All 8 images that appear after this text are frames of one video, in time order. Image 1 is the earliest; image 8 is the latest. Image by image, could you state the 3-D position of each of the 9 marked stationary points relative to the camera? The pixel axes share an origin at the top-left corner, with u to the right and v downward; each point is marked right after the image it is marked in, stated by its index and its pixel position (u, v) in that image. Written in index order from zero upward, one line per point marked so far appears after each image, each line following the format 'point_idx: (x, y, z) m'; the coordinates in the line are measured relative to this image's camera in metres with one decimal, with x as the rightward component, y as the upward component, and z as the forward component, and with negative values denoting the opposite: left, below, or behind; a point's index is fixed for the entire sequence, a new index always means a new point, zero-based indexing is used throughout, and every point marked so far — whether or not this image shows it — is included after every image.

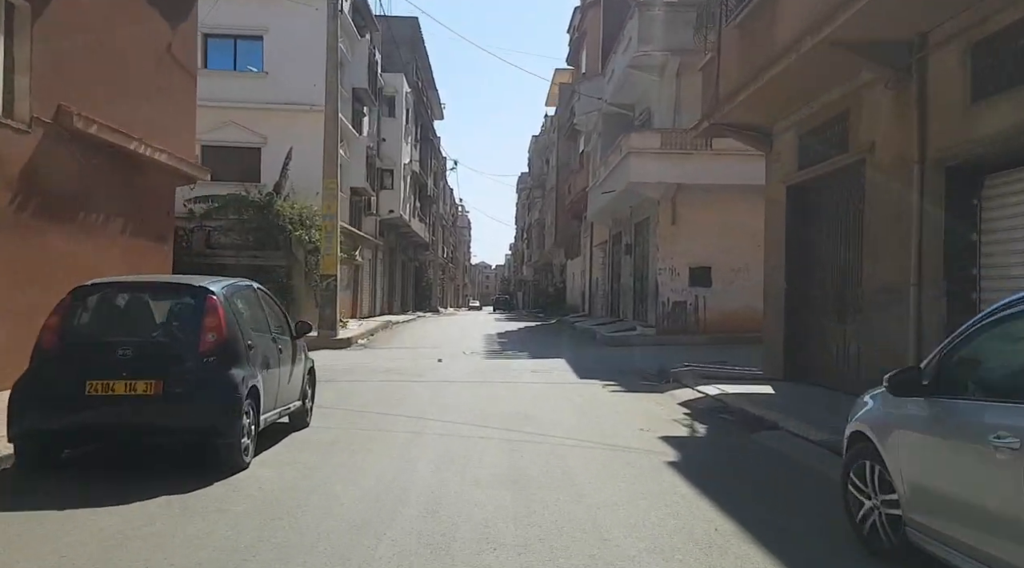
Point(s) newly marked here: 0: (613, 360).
0: (+2.3, -1.7, +17.4) m
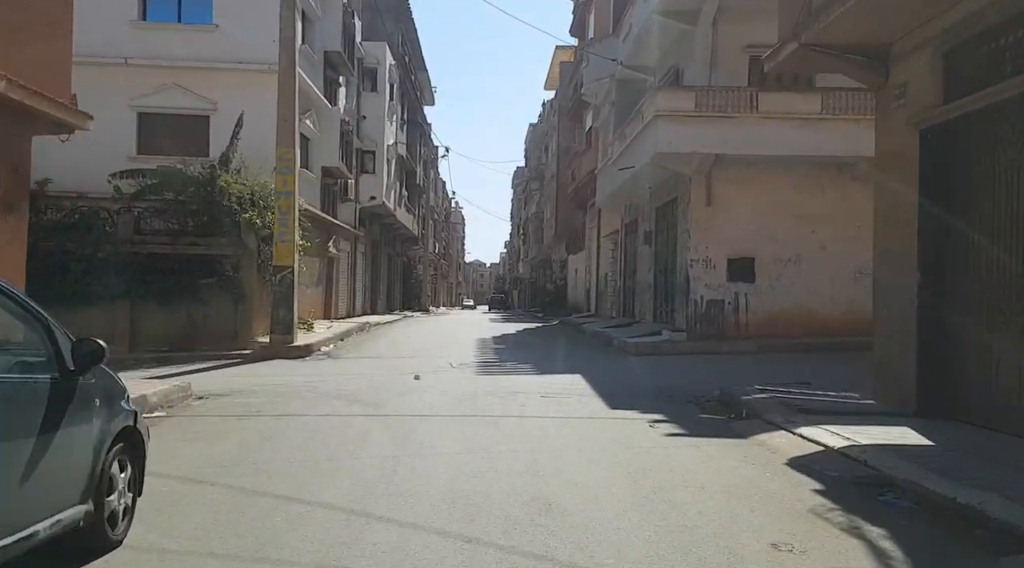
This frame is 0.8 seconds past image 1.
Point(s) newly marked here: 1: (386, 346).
0: (+2.3, -1.6, +13.6) m
1: (-3.1, -1.5, +18.2) m
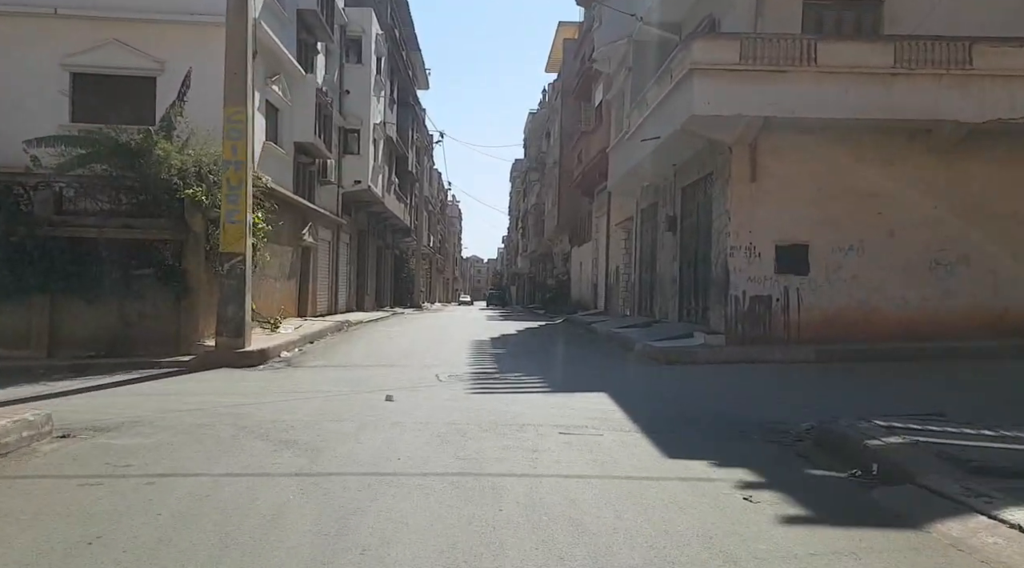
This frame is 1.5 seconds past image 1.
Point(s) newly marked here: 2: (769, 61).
0: (+2.3, -1.5, +10.5) m
1: (-3.0, -1.3, +15.2) m
2: (+4.6, +4.0, +13.5) m
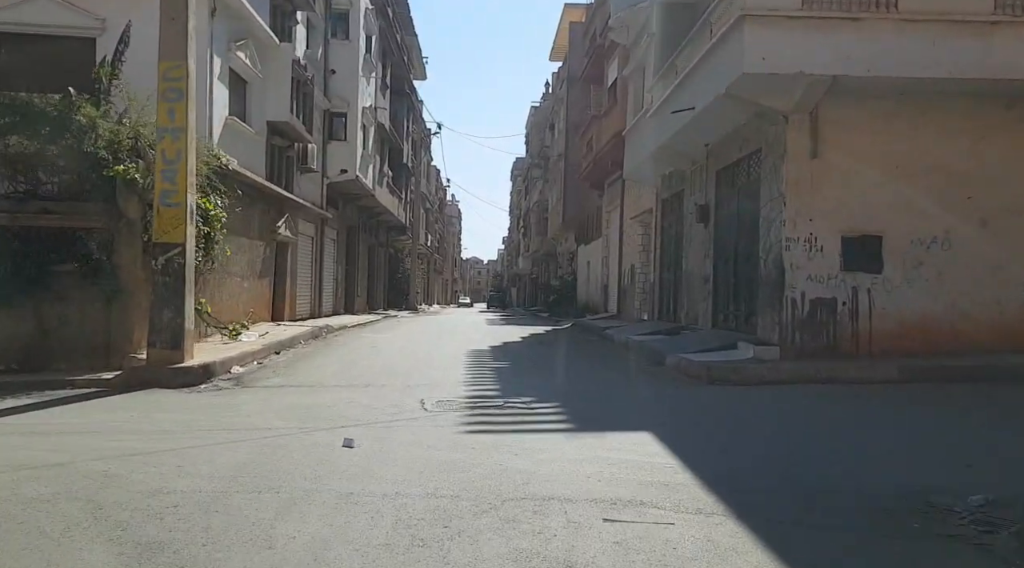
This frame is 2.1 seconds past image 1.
0: (+2.4, -1.5, +7.9) m
1: (-3.0, -1.3, +12.5) m
2: (+4.7, +4.0, +10.8) m
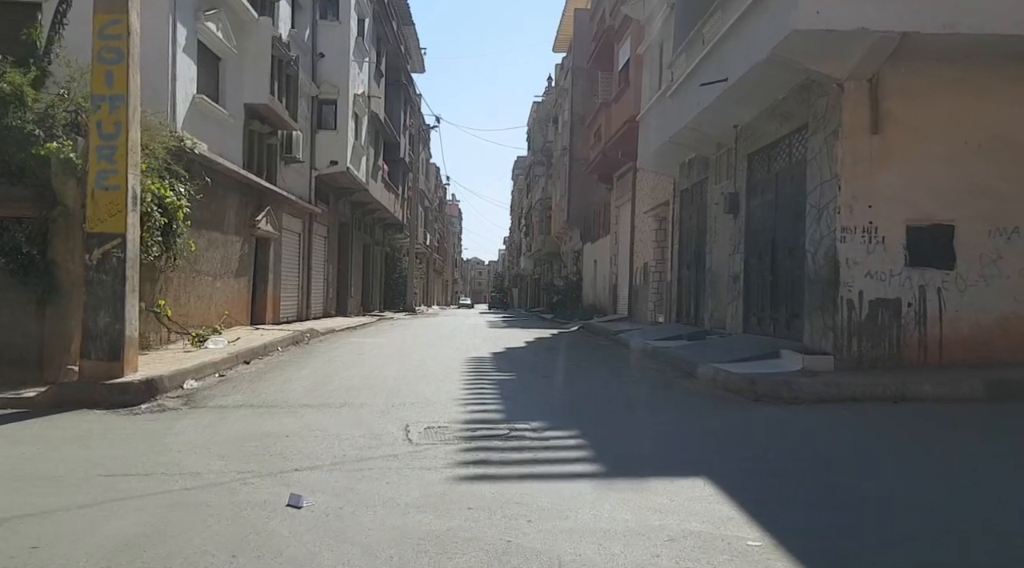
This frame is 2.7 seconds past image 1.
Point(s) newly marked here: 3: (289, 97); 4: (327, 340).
0: (+2.5, -1.4, +6.1) m
1: (-2.9, -1.3, +10.7) m
2: (+4.8, +4.0, +9.0) m
3: (-5.7, +4.8, +19.3) m
4: (-4.1, -1.2, +16.5) m
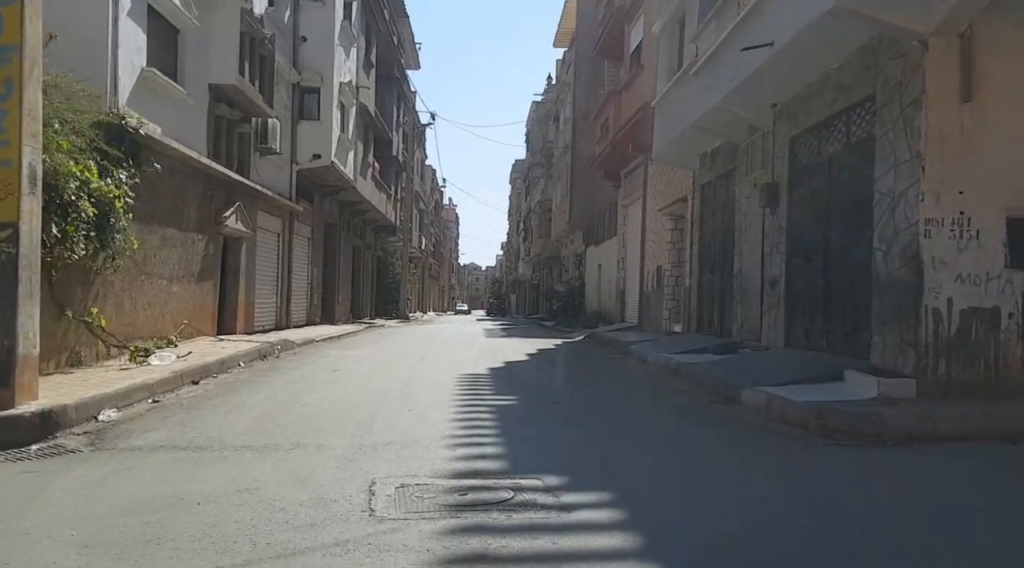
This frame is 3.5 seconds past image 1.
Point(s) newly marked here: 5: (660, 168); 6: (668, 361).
0: (+2.5, -1.5, +4.1) m
1: (-2.9, -1.4, +8.8) m
2: (+4.8, +4.0, +7.1) m
3: (-5.7, +4.7, +17.4) m
4: (-4.1, -1.3, +14.5) m
5: (+3.7, +2.9, +18.7) m
6: (+2.6, -1.3, +12.5) m
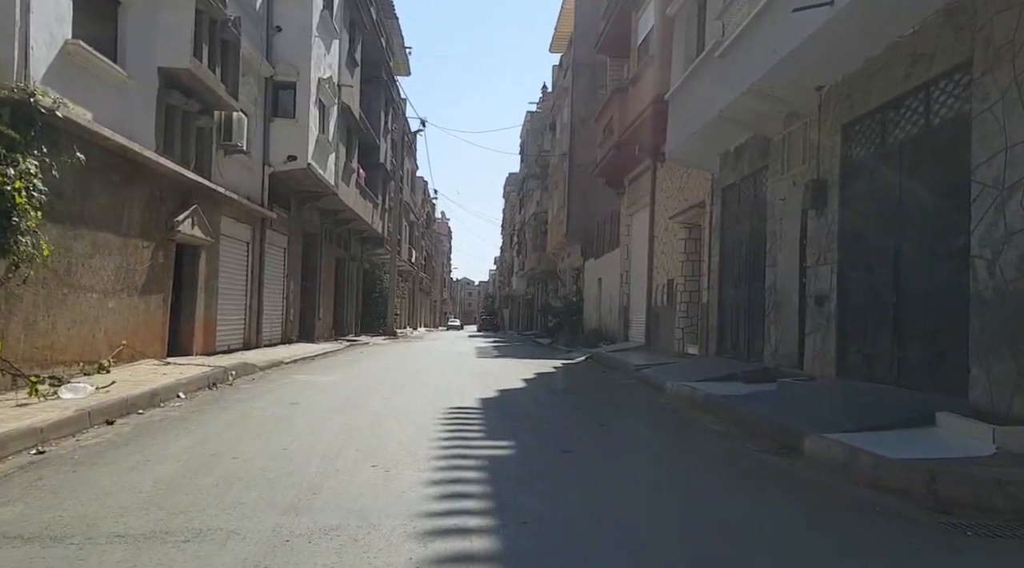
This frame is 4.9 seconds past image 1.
0: (+2.5, -1.5, +2.2) m
1: (-2.9, -1.5, +6.8) m
2: (+4.8, +3.8, +5.3) m
3: (-5.8, +4.4, +15.4) m
4: (-4.1, -1.6, +12.5) m
5: (+3.6, +2.6, +16.8) m
6: (+2.5, -1.5, +10.5) m
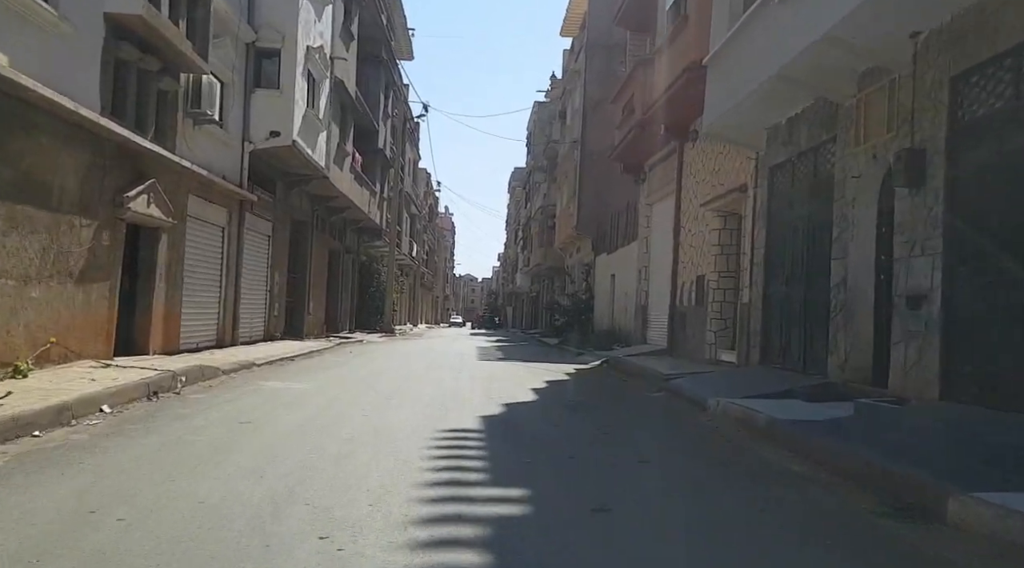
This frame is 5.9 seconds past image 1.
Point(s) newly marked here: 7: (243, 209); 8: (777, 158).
0: (+2.6, -1.5, +0.1) m
1: (-2.8, -1.4, +4.7) m
2: (+5.0, +3.9, +3.2) m
3: (-5.6, +4.6, +13.4) m
4: (-4.0, -1.4, +10.4) m
5: (+3.8, +2.6, +14.7) m
6: (+2.6, -1.5, +8.5) m
7: (-6.2, +1.7, +17.3) m
8: (+4.0, +1.9, +11.4) m
